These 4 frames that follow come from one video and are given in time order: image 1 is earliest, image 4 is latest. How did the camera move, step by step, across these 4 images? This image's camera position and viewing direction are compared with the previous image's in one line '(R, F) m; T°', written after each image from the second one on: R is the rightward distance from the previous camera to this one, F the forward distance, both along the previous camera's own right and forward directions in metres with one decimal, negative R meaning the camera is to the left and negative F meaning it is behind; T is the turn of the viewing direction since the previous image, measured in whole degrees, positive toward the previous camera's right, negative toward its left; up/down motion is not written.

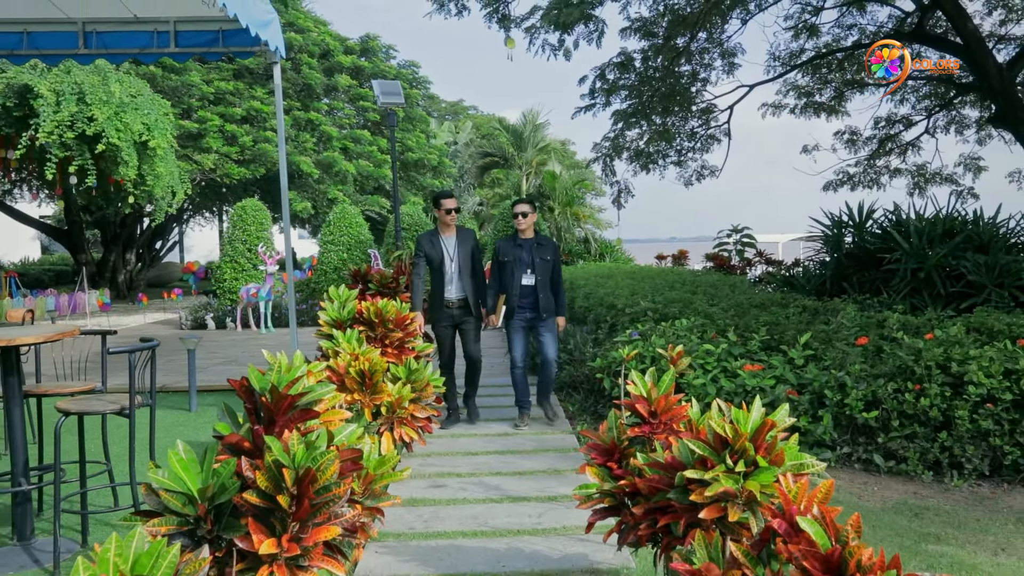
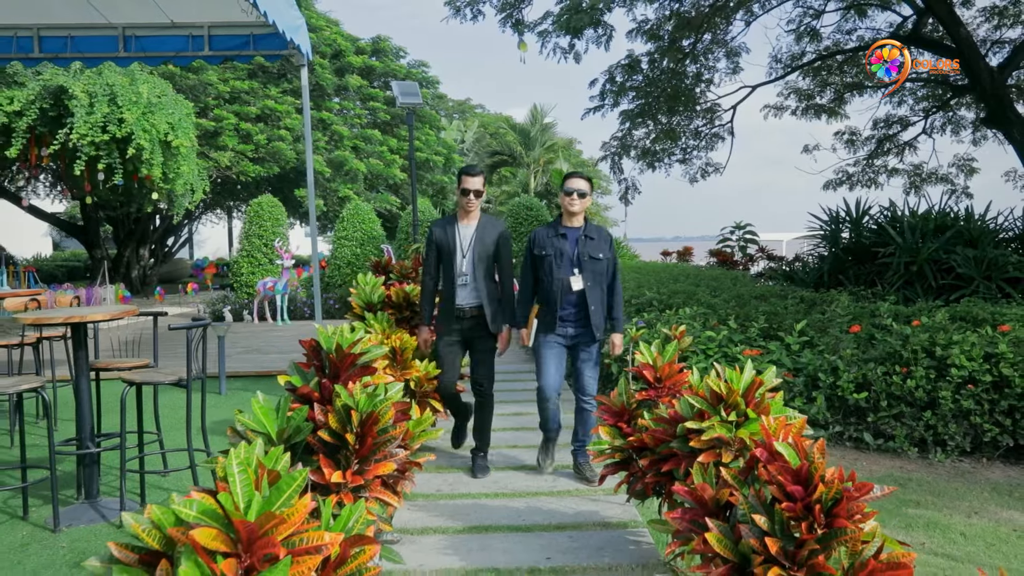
(-0.1, -0.4) m; 0°
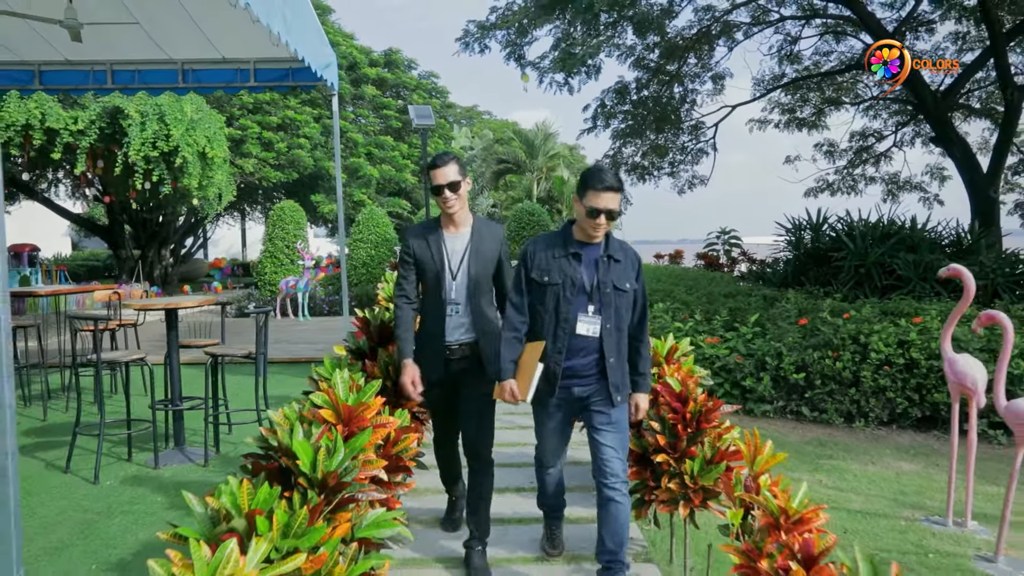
(+0.1, -1.1) m; 0°
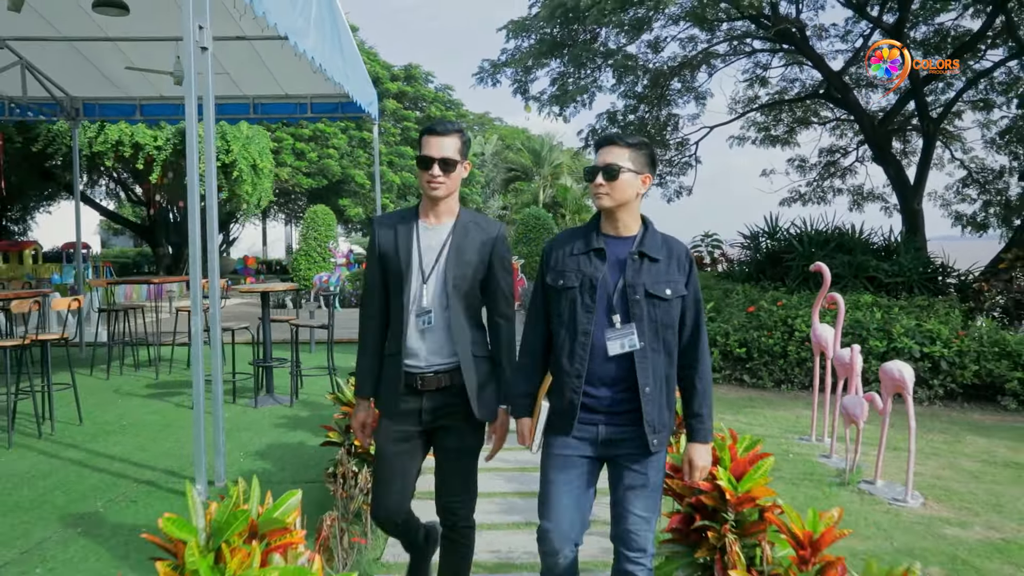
(+0.1, -1.8) m; -1°
